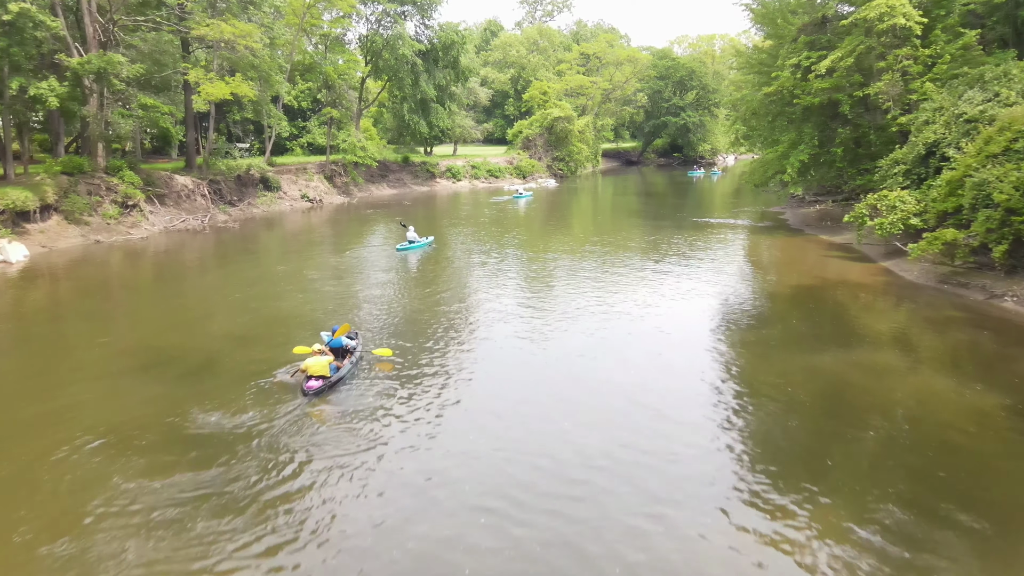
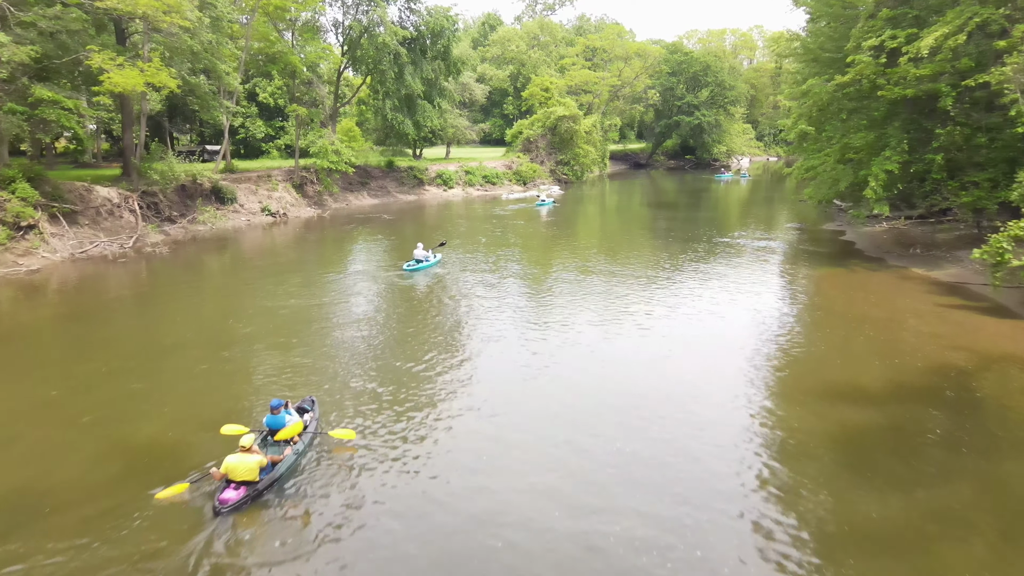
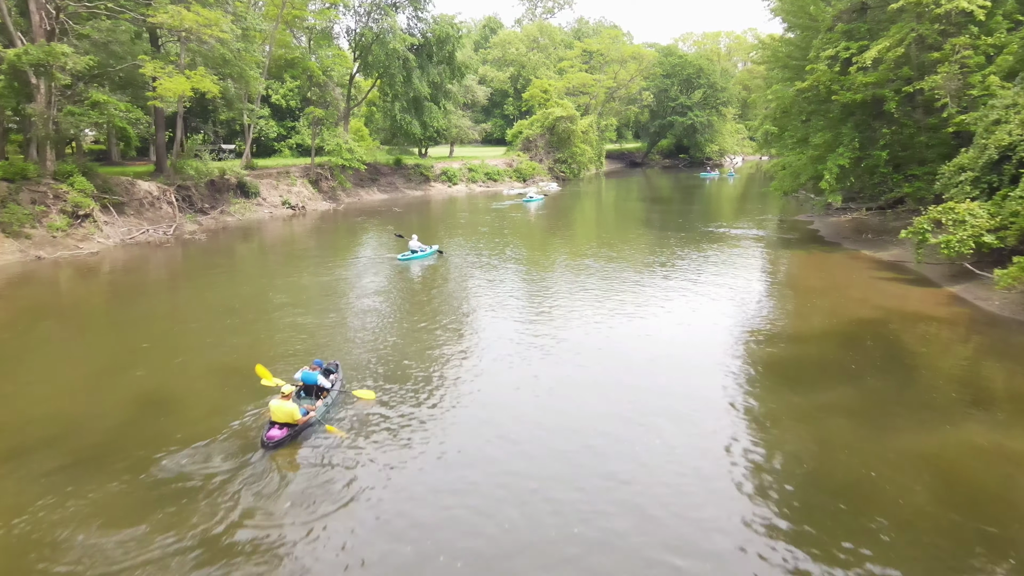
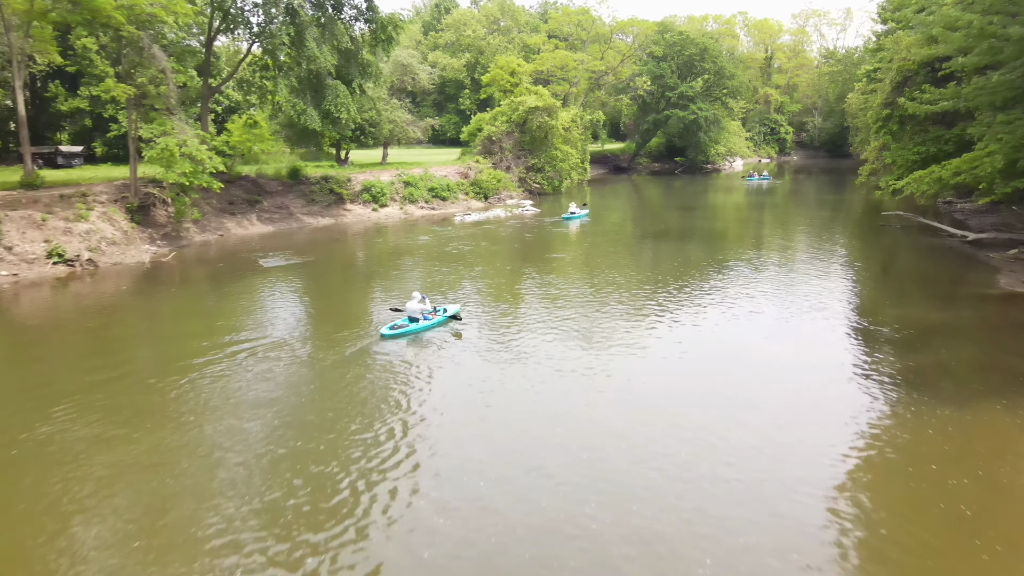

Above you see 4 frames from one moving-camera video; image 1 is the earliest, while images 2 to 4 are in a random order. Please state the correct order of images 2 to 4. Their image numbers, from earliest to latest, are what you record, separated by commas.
3, 2, 4
